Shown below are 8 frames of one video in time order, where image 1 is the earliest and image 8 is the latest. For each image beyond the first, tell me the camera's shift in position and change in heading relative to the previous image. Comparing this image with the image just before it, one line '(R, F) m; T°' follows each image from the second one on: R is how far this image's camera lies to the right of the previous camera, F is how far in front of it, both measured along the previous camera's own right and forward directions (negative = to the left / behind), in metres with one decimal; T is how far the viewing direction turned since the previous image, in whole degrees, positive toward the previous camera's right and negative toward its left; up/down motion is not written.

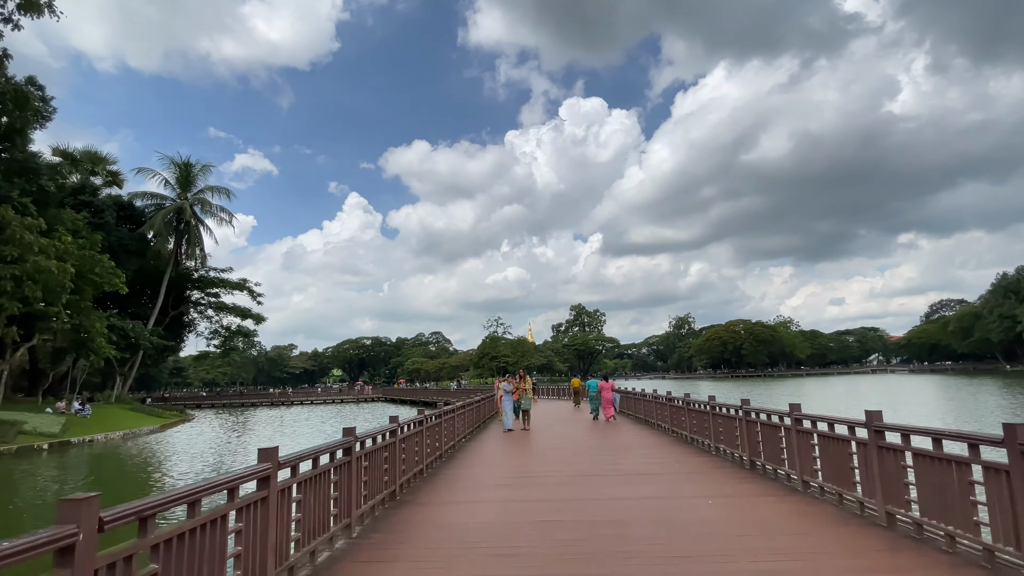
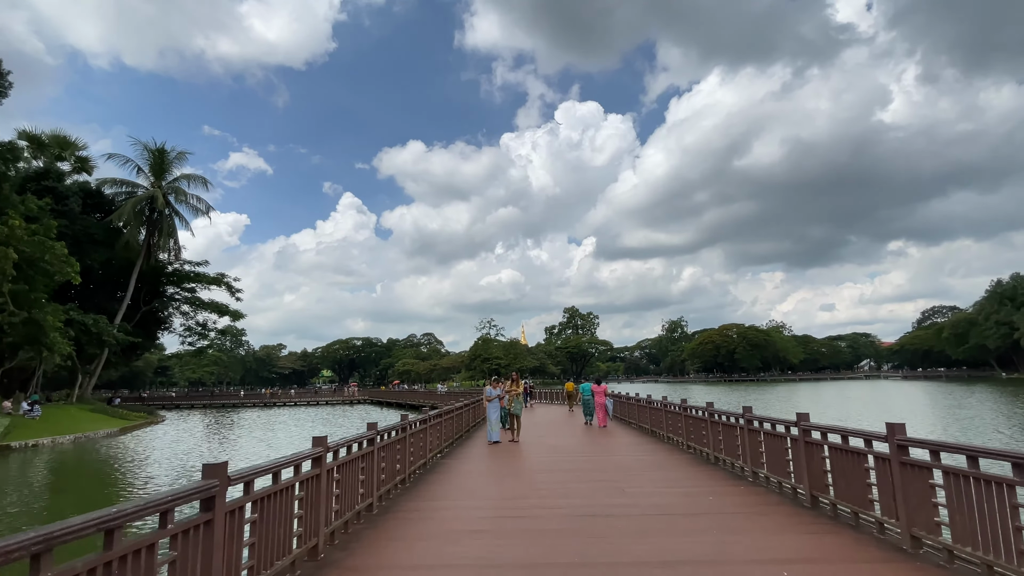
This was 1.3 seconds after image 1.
(+0.1, +1.1) m; +1°
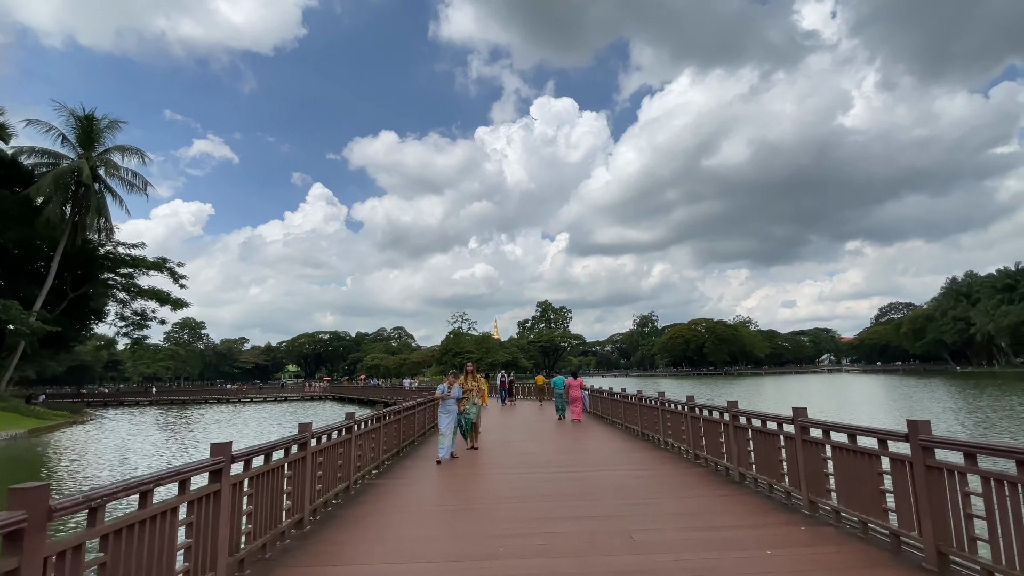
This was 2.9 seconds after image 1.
(+0.1, +1.3) m; +3°
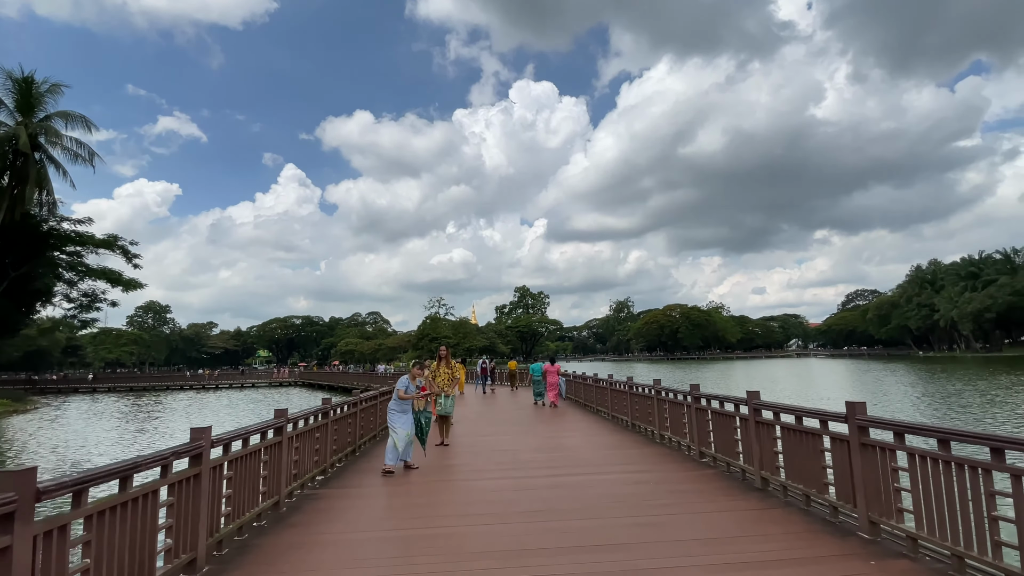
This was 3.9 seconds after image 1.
(0.0, +0.7) m; +3°
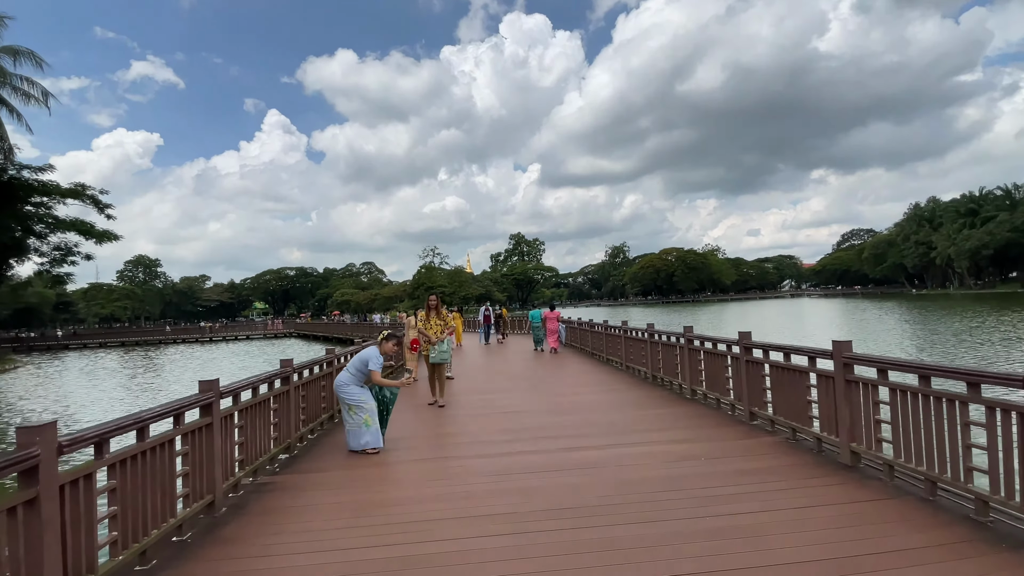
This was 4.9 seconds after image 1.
(0.0, +0.7) m; +1°
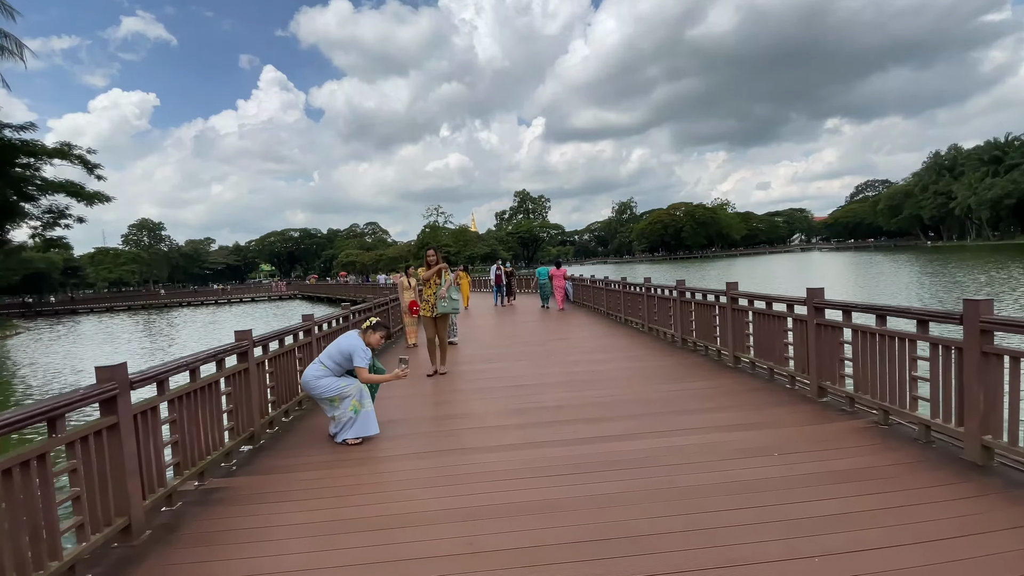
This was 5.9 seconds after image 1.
(-0.1, +0.6) m; -1°
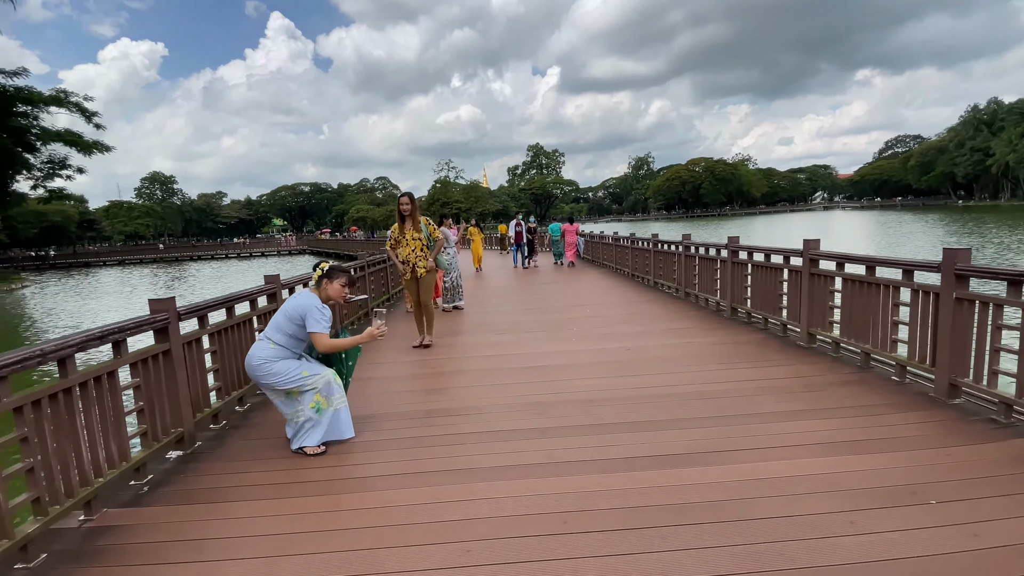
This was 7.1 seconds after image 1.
(0.0, +0.6) m; -1°
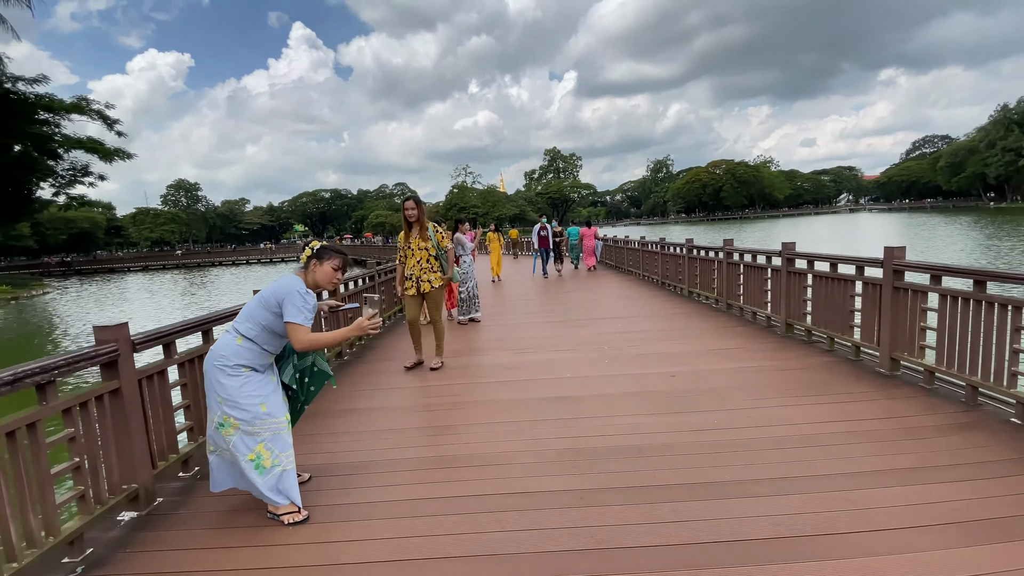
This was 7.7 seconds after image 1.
(0.0, +0.4) m; -2°
